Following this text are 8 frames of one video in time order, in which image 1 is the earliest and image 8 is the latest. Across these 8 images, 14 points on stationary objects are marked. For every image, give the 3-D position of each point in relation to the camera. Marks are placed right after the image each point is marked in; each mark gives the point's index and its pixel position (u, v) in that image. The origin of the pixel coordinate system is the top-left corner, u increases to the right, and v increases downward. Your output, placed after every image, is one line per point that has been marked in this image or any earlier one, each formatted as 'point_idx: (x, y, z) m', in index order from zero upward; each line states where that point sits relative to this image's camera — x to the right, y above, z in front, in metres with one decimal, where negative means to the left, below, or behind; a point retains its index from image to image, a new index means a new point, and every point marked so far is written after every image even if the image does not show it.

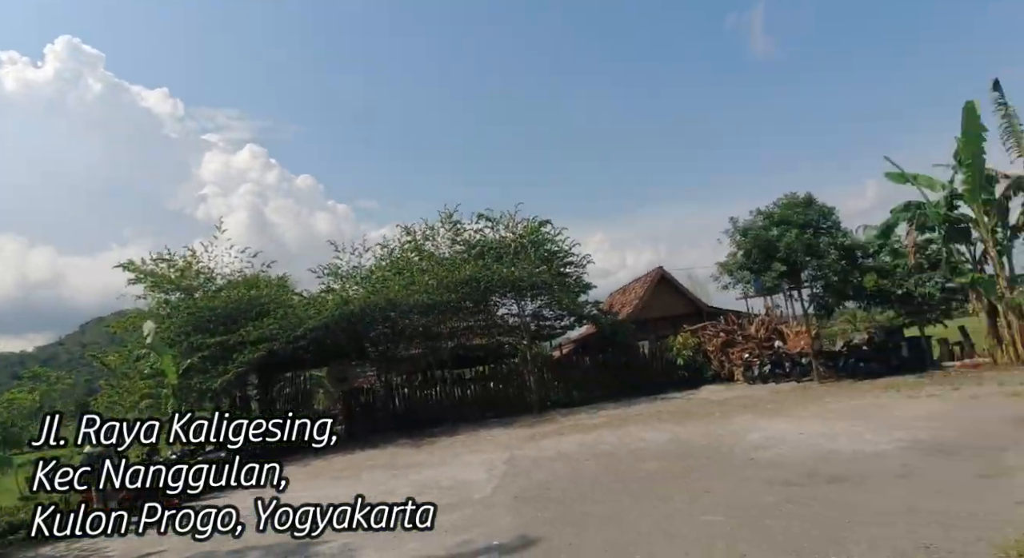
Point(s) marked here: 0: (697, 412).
0: (+4.5, -3.2, +15.4) m
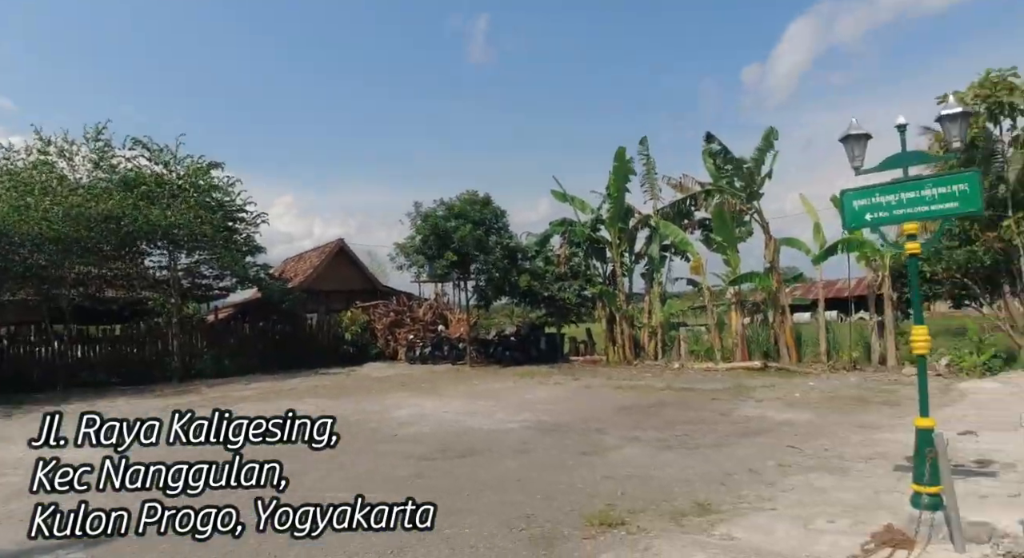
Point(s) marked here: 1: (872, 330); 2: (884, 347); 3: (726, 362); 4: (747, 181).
0: (-3.7, -2.6, +15.4) m
1: (+7.8, -1.1, +13.9) m
2: (+8.0, -1.4, +13.8) m
3: (+5.6, -2.1, +16.7) m
4: (+5.3, +2.2, +14.5) m
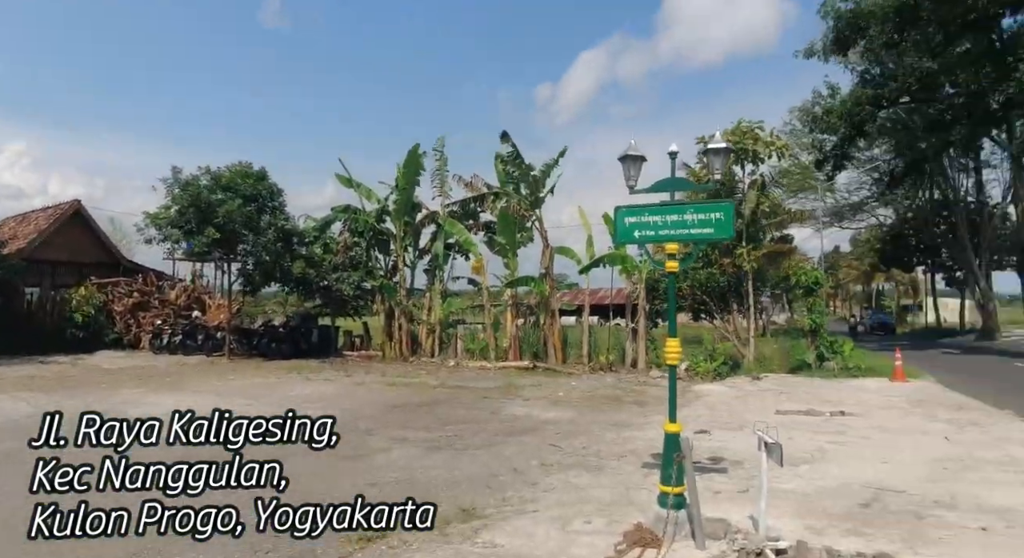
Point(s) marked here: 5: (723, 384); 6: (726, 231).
0: (-8.7, -2.0, +12.9) m
1: (+2.8, -1.4, +15.3) m
2: (+3.0, -1.7, +15.3) m
3: (-0.4, -2.2, +17.2) m
4: (+0.5, +2.1, +15.1) m
5: (+4.1, -2.1, +12.6) m
6: (+1.5, +0.4, +4.5) m
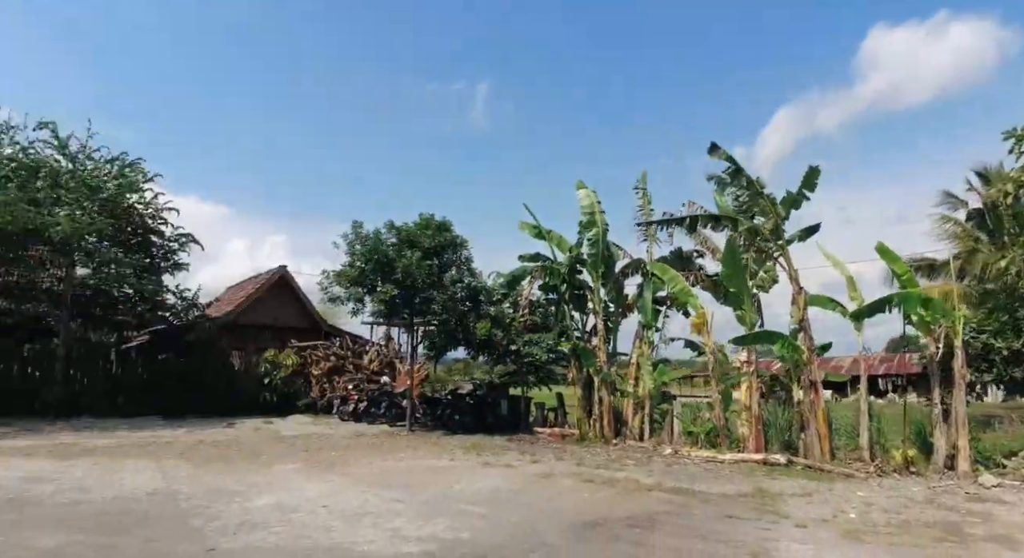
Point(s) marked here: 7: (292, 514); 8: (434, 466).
0: (-4.8, -3.2, +11.7) m
1: (+6.9, -2.4, +10.6) m
2: (+7.0, -2.7, +10.5) m
3: (+4.5, -3.5, +13.2) m
4: (+4.6, +1.1, +11.5) m
5: (+7.4, -2.7, +7.6) m
6: (+2.4, +0.4, +0.9) m
7: (-2.3, -2.5, +6.7) m
8: (-1.3, -3.2, +11.0) m
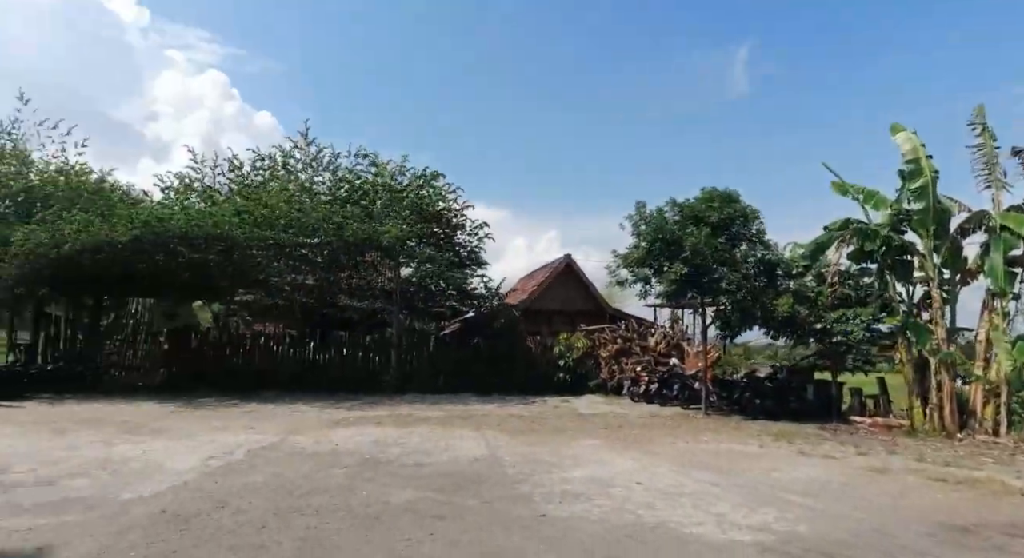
0: (+0.8, -2.9, +12.4) m
1: (+11.0, -1.6, +6.7) m
2: (+11.1, -1.9, +6.5) m
3: (+9.9, -2.7, +10.1) m
4: (+9.0, +1.8, +8.3) m
5: (+10.2, -2.0, +3.7) m
6: (+2.8, +0.7, -0.4) m
7: (+1.0, -2.2, +6.9) m
8: (+3.8, -2.8, +10.4) m
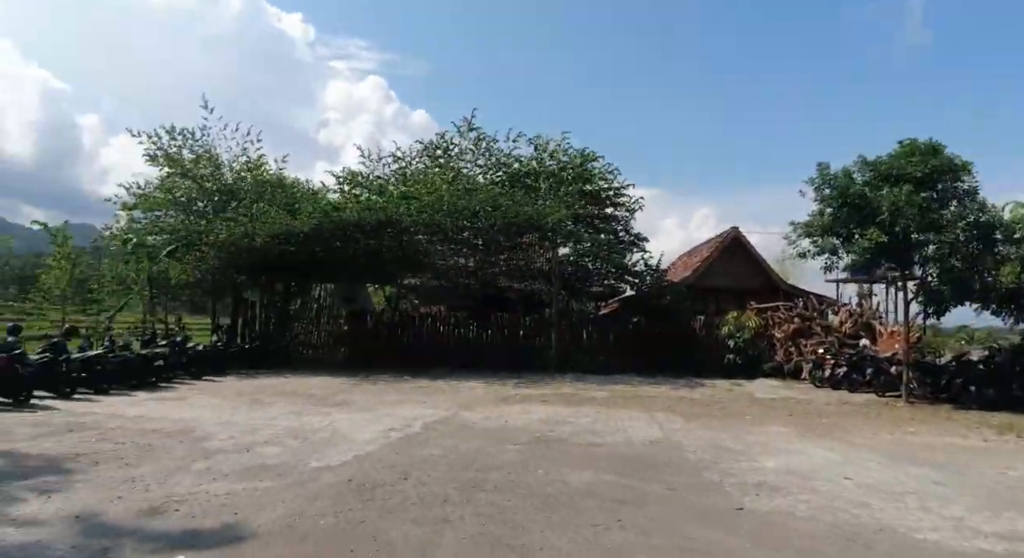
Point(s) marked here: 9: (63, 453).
0: (+3.9, -2.4, +11.5) m
1: (+12.4, -1.0, +3.5) m
2: (+12.5, -1.4, +3.3) m
3: (+12.2, -2.1, +7.1) m
4: (+10.8, +2.3, +5.5) m
5: (+11.0, -1.6, +0.8) m
6: (+2.7, +0.9, -1.5) m
7: (+2.8, -1.9, +6.0) m
8: (+6.3, -2.3, +8.8) m
9: (-4.0, -1.5, +5.7) m
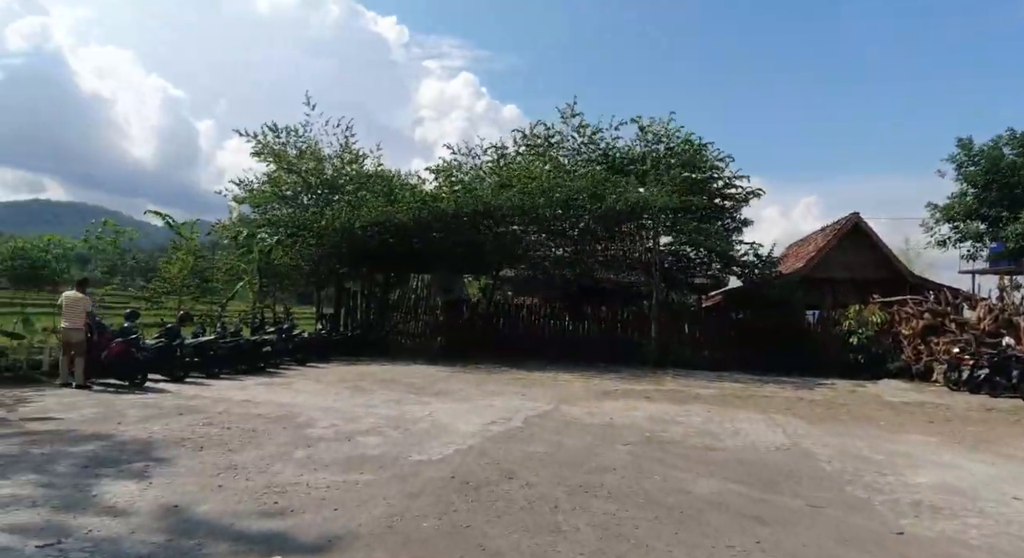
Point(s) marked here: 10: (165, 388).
0: (+5.6, -2.2, +10.4) m
1: (+12.9, -1.0, +1.3) m
2: (+12.9, -1.3, +1.0) m
3: (+13.1, -2.0, +4.8) m
4: (+11.6, +2.4, +3.4) m
5: (+11.1, -1.6, -1.2) m
6: (+2.6, +0.9, -2.4) m
7: (+3.7, -1.8, +5.1) m
8: (+7.6, -2.1, +7.4) m
9: (-3.0, -1.4, +5.7) m
10: (-4.8, -1.5, +8.9) m
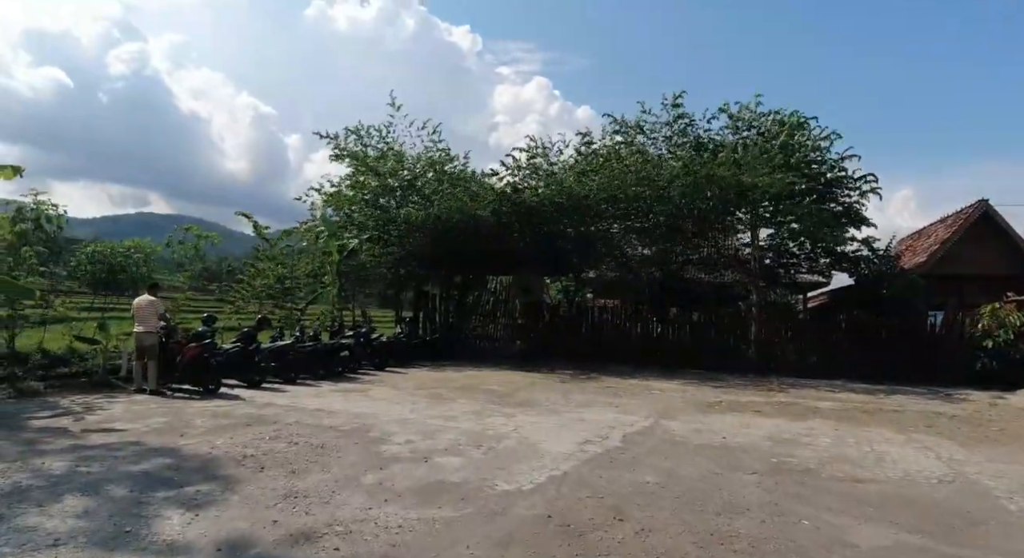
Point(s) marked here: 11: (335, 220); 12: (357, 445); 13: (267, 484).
0: (+6.9, -2.1, +8.8) m
1: (+13.0, -0.8, -1.1) m
2: (+13.1, -1.1, -1.4) m
3: (+13.7, -1.8, +2.4) m
4: (+12.0, +2.6, +1.2) m
5: (+11.0, -1.4, -3.4) m
6: (+2.4, +1.0, -3.5) m
7: (+4.4, -1.7, +3.8) m
8: (+8.5, -2.0, +5.6) m
9: (-2.2, -1.4, +5.2) m
10: (-3.6, -1.5, +8.5) m
11: (-5.3, +1.7, +18.7) m
12: (-1.4, -1.5, +5.8) m
13: (-1.7, -1.4, +4.4) m
